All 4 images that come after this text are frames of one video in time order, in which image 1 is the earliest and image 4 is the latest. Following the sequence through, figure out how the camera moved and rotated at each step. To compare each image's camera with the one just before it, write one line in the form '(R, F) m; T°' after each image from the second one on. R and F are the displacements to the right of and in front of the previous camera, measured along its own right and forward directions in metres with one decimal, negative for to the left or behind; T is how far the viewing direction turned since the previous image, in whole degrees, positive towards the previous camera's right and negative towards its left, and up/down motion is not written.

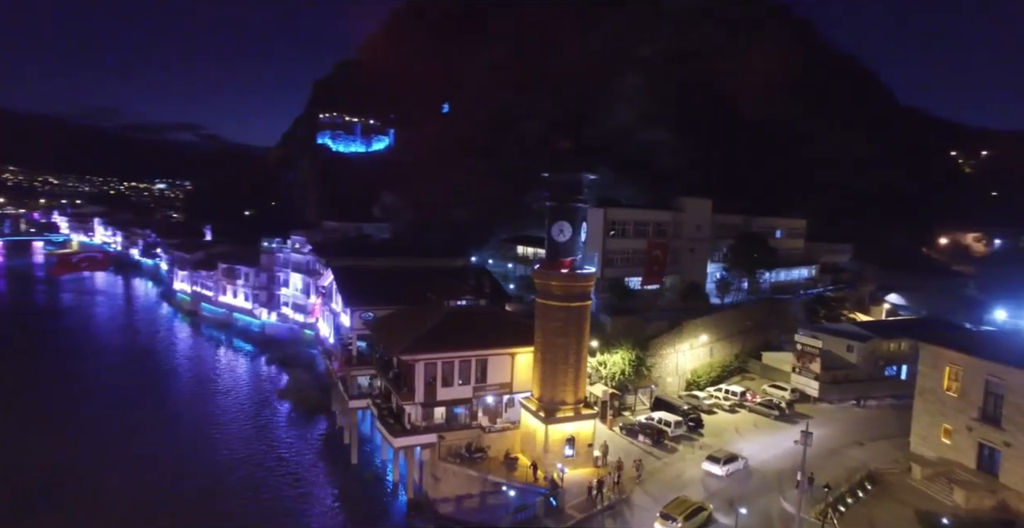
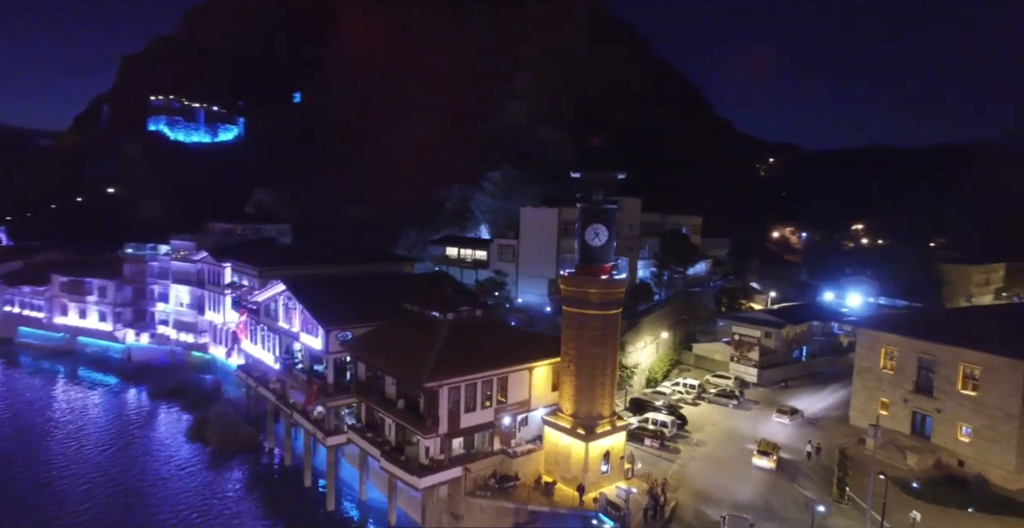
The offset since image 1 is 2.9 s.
(-7.3, +3.3) m; +17°
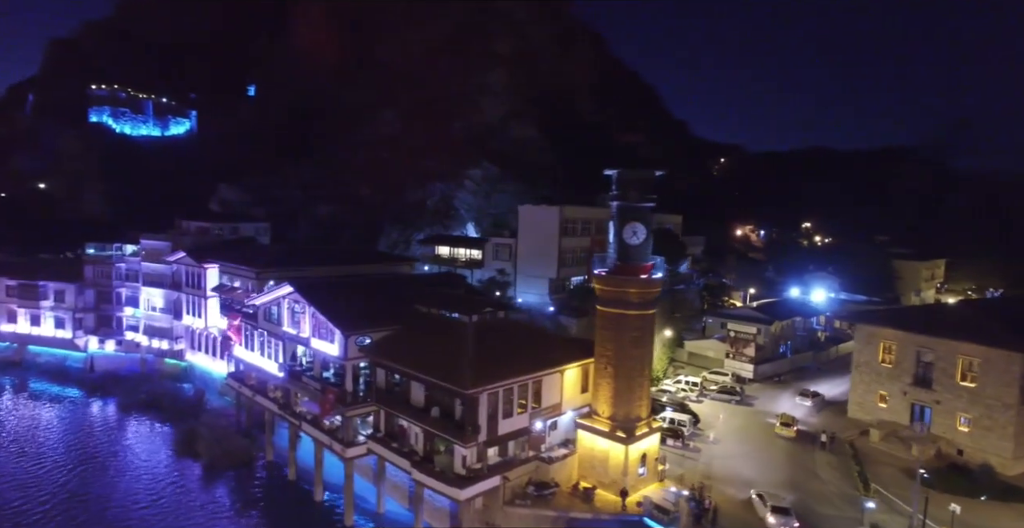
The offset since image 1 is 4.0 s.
(-3.1, +1.0) m; +5°
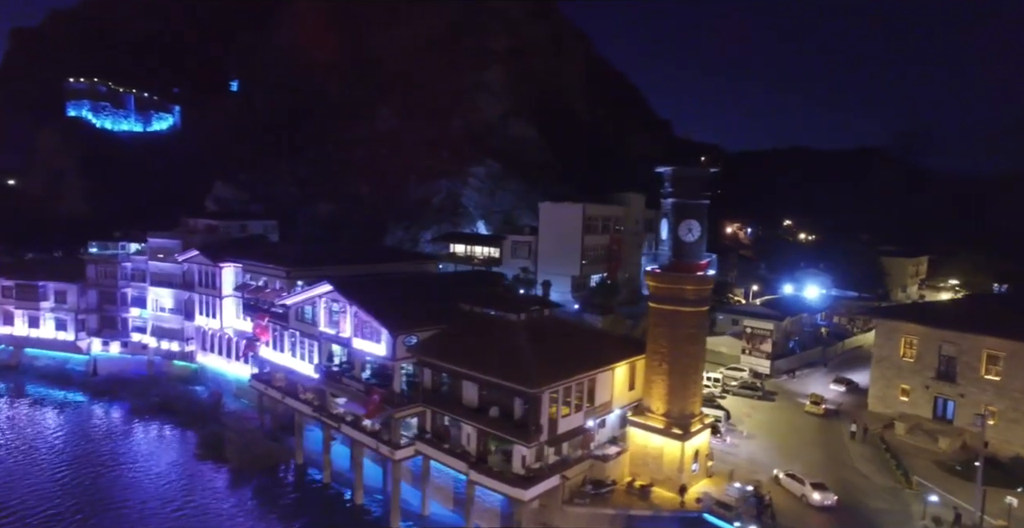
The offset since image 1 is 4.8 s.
(-2.8, +0.5) m; +3°
